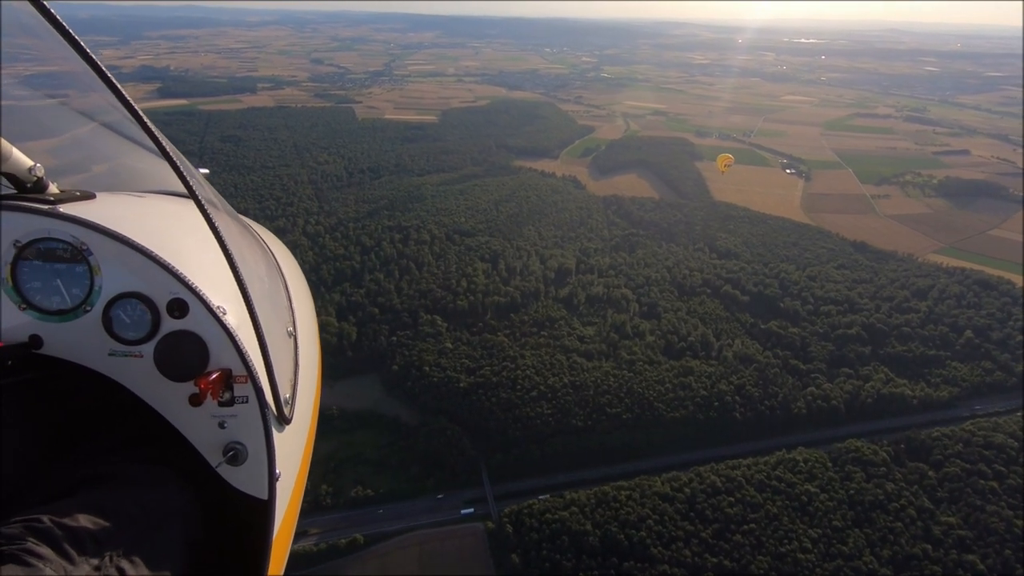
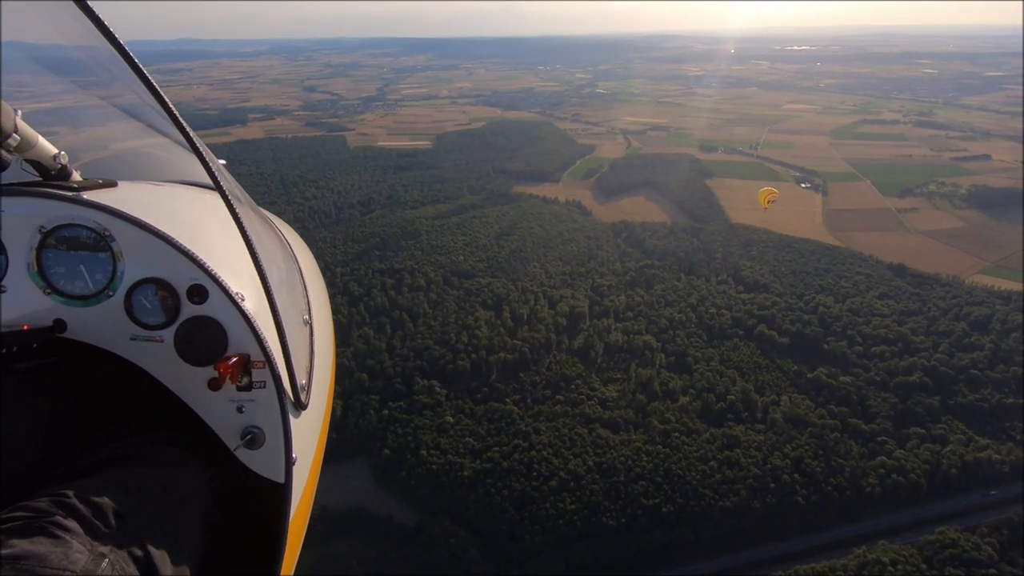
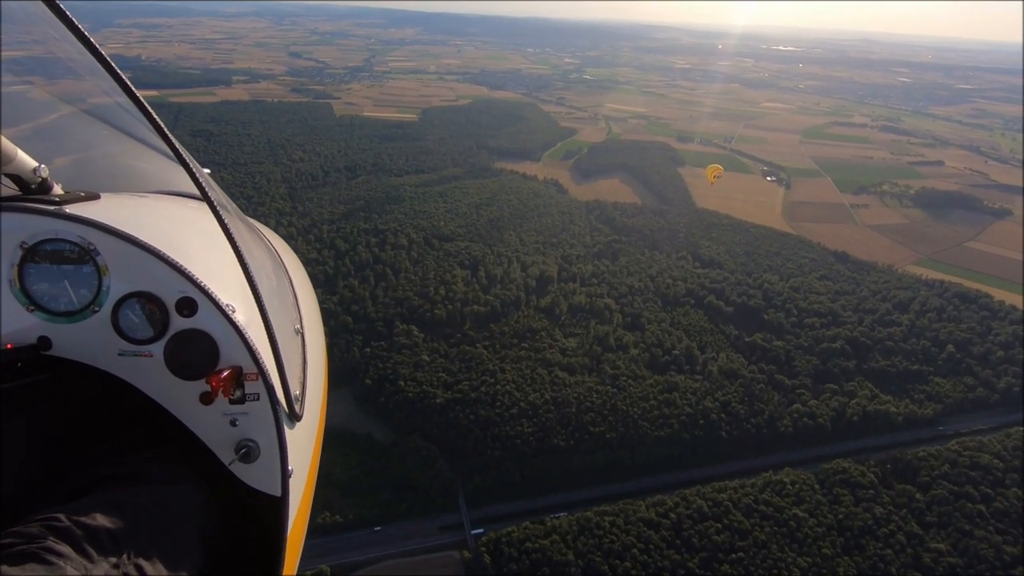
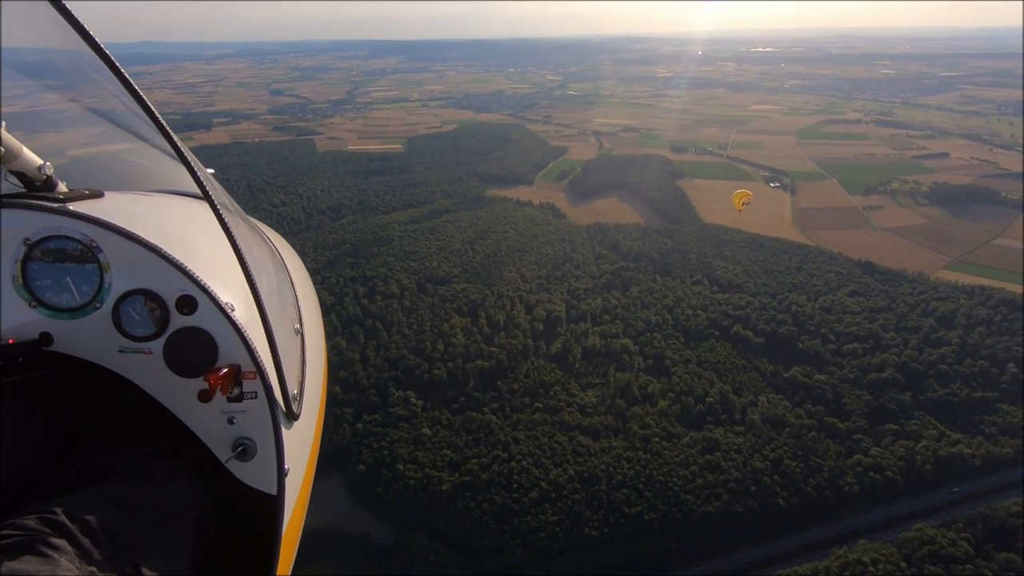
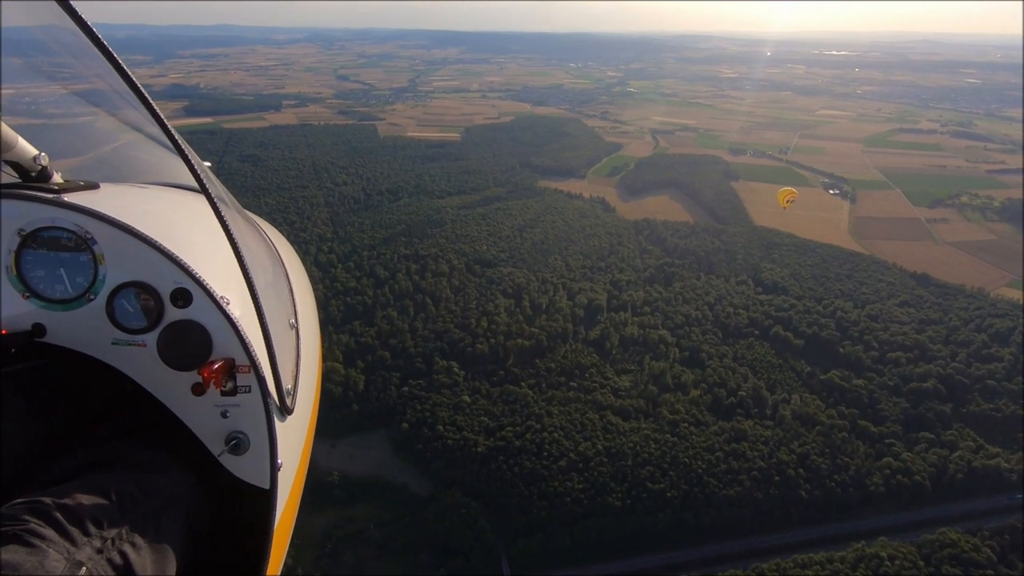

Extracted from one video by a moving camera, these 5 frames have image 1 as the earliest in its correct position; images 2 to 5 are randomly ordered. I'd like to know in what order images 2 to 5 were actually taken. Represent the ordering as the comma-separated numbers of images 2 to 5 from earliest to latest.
3, 5, 2, 4
